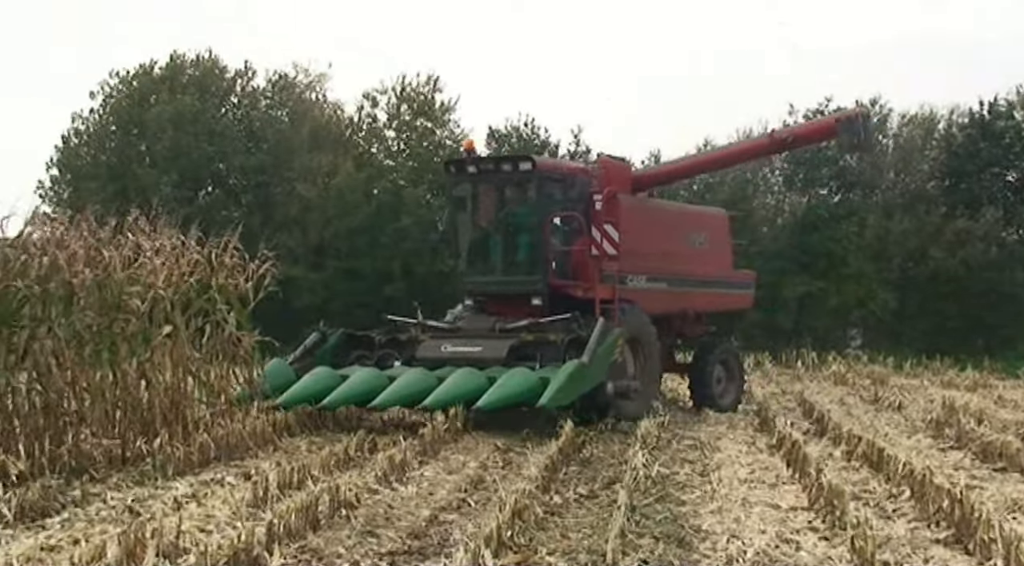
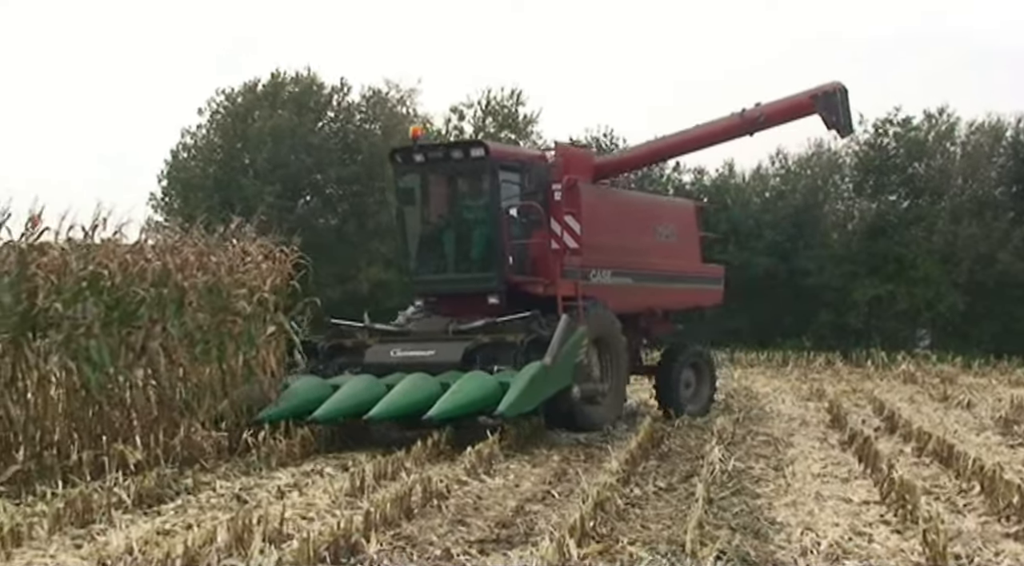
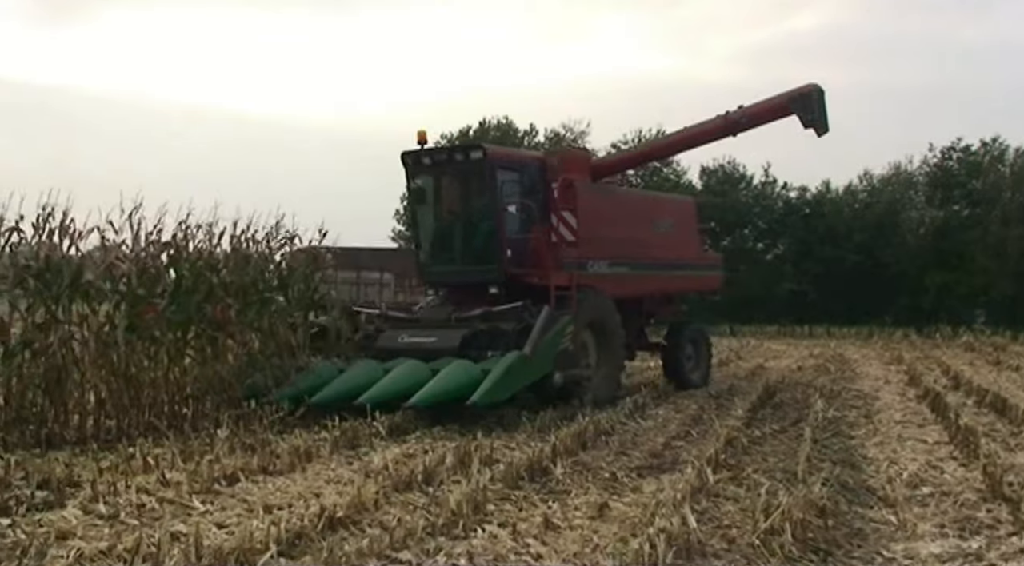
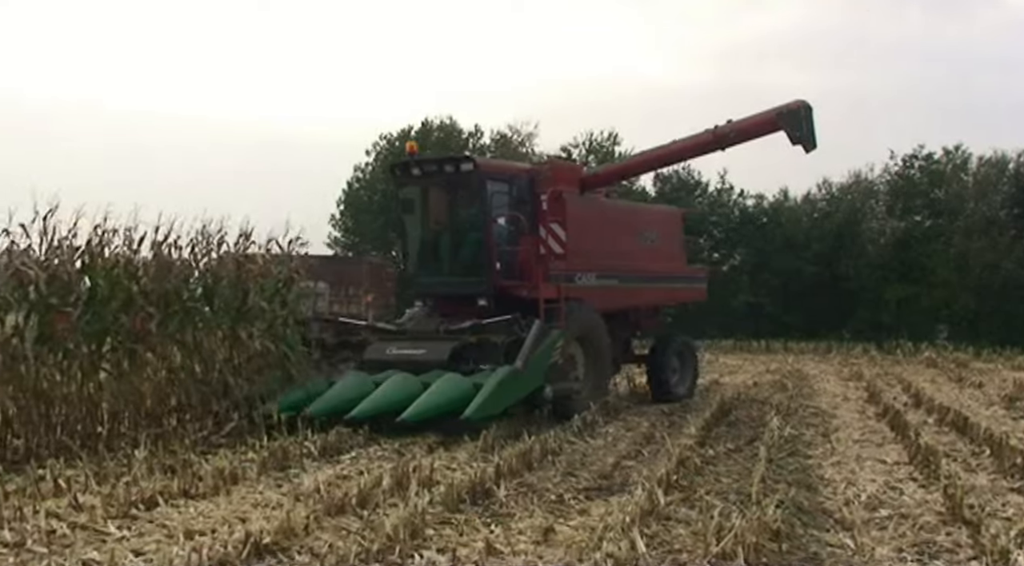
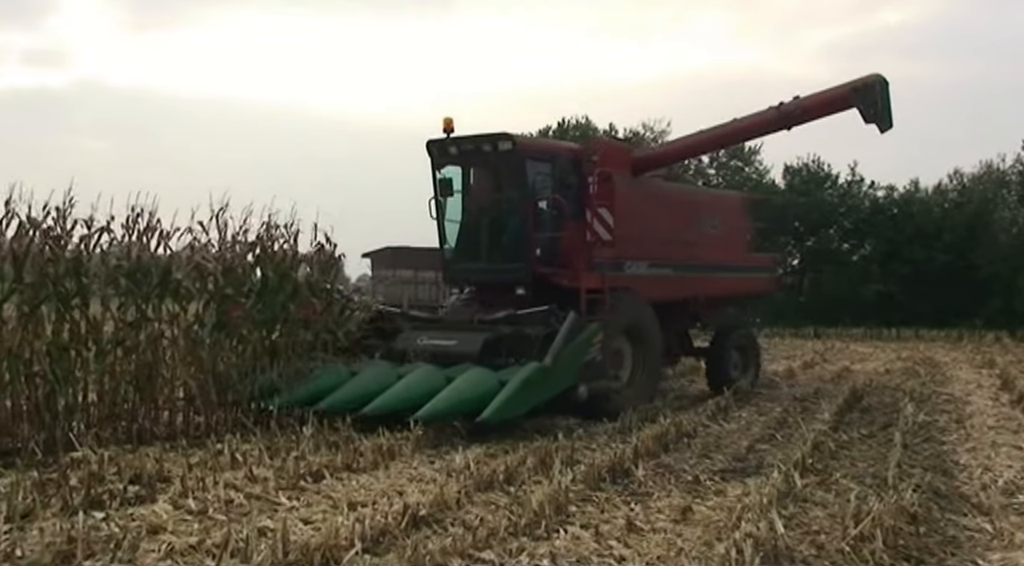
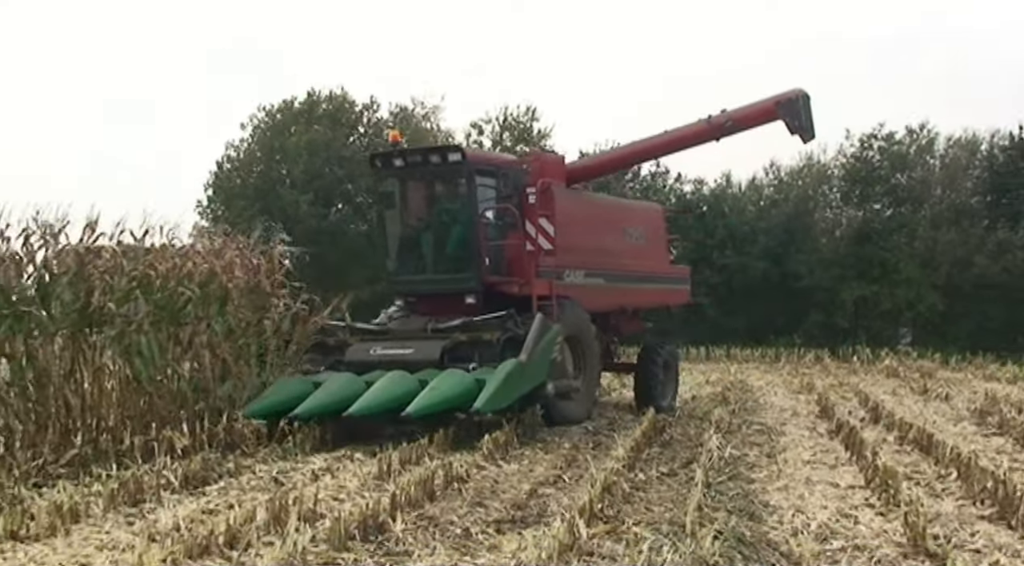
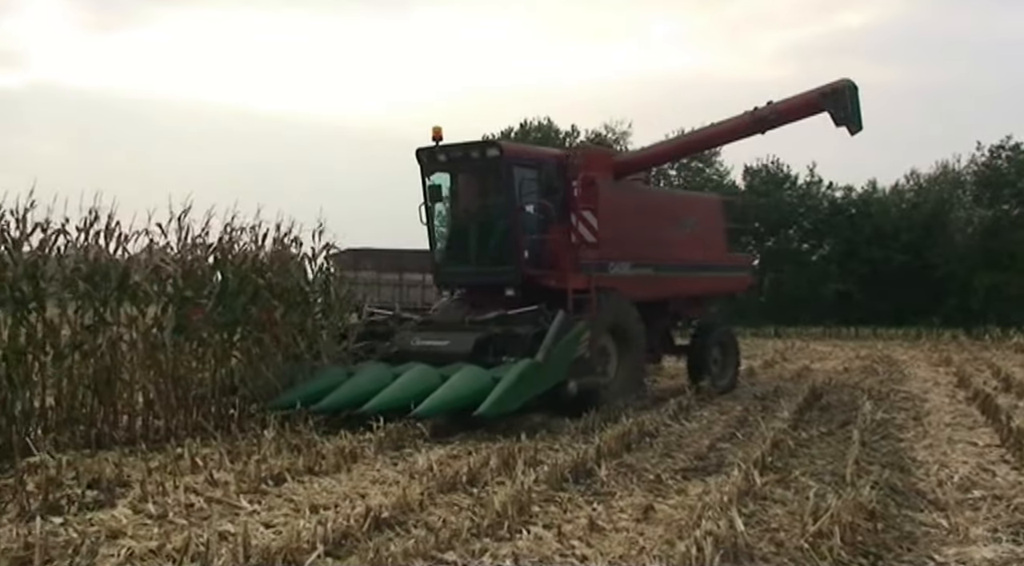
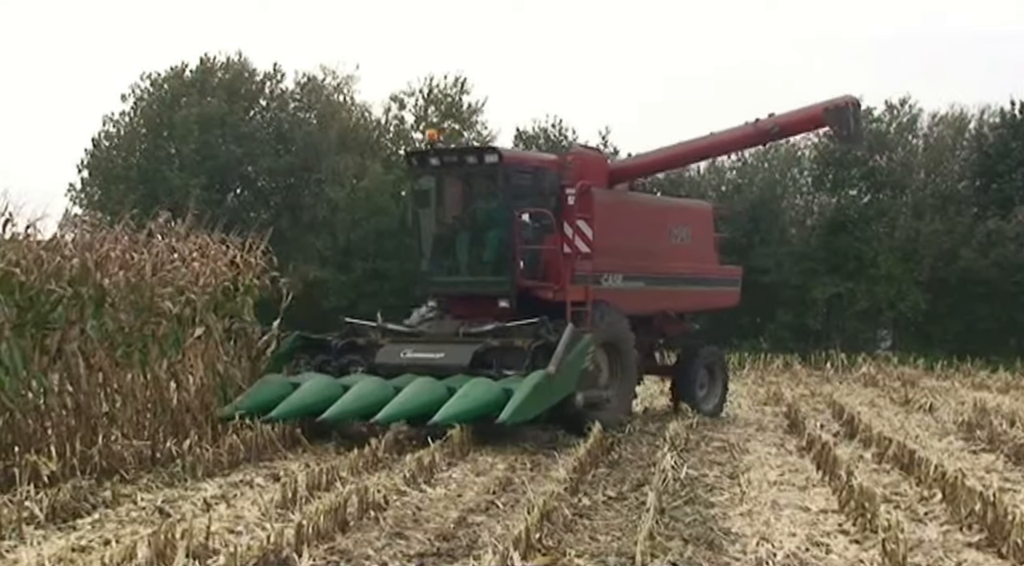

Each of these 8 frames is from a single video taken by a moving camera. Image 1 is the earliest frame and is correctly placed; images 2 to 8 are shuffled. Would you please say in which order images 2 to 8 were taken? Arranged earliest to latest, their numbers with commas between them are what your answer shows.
8, 2, 6, 4, 3, 7, 5
